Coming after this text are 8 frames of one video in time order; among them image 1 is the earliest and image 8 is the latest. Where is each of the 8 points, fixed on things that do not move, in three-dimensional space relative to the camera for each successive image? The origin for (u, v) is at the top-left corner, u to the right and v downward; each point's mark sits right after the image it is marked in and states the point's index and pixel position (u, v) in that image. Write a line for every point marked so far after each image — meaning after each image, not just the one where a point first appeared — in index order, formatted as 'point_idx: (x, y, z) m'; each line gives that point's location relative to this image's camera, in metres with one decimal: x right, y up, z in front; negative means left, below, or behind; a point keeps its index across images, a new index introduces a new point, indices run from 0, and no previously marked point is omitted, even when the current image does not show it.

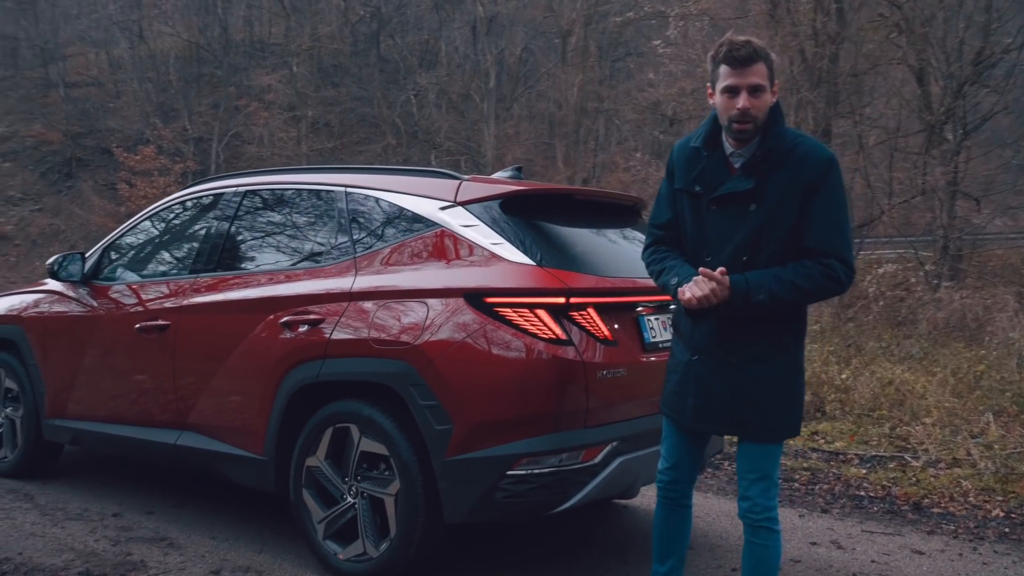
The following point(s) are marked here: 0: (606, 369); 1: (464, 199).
0: (+0.4, -0.3, +3.7) m
1: (-0.3, +0.4, +4.1) m
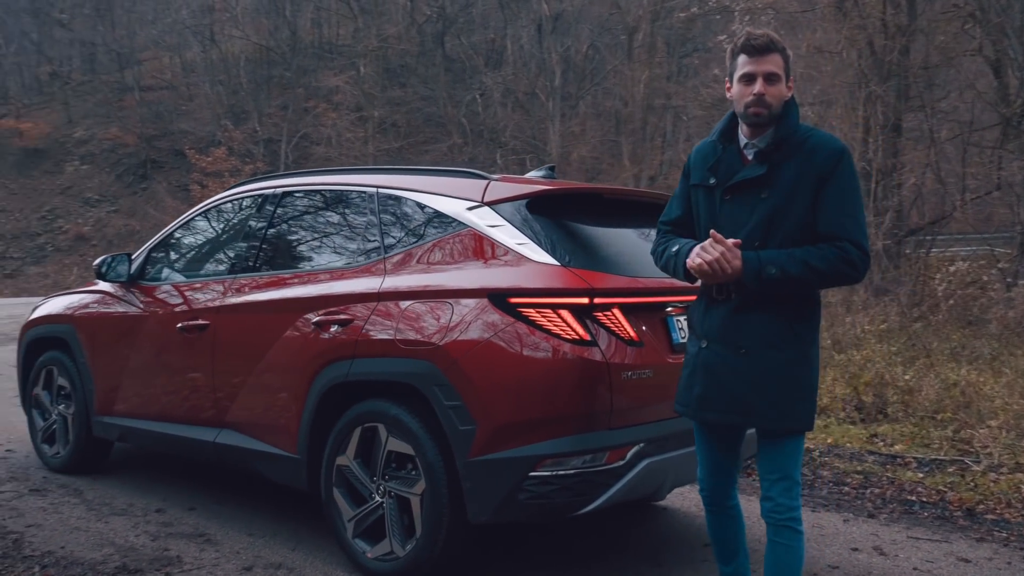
0: (+0.5, -0.3, +3.7) m
1: (-0.1, +0.4, +4.0) m
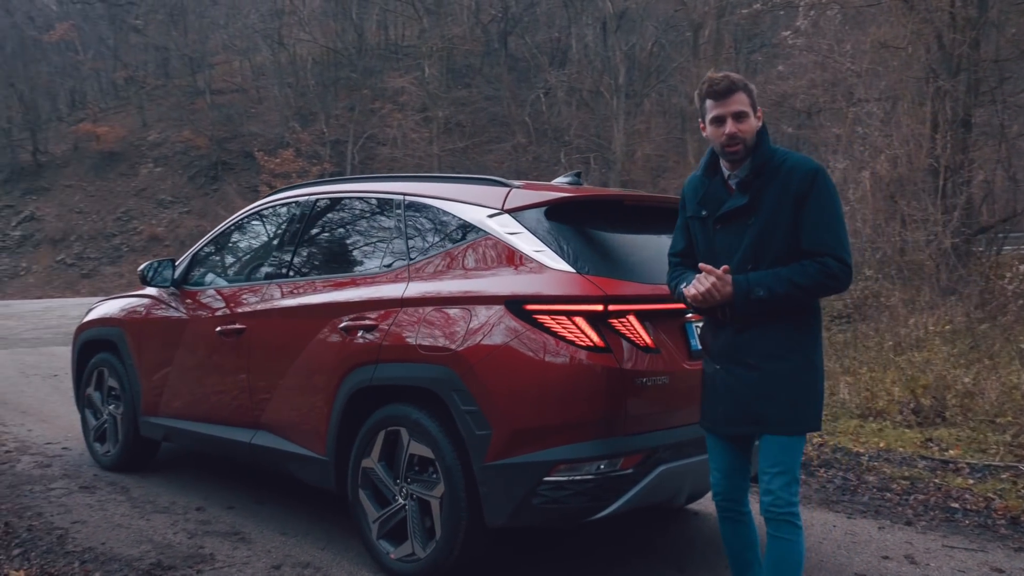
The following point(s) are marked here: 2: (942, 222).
0: (+0.5, -0.3, +3.6) m
1: (0.0, +0.4, +4.0) m
2: (+6.5, +1.0, +13.6) m
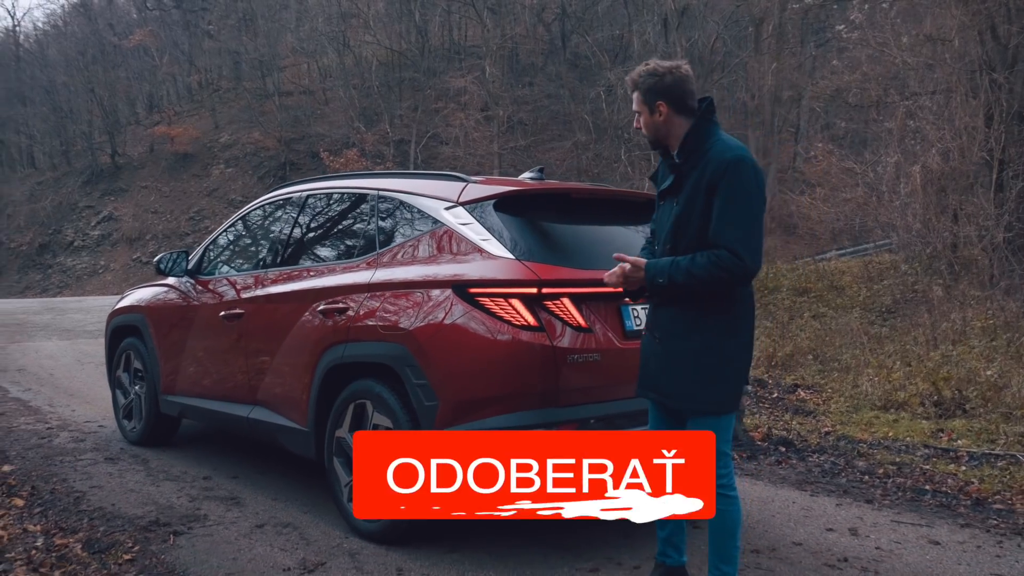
0: (+0.3, -0.3, +4.0) m
1: (-0.2, +0.4, +4.4) m
2: (+7.0, +1.1, +13.4) m
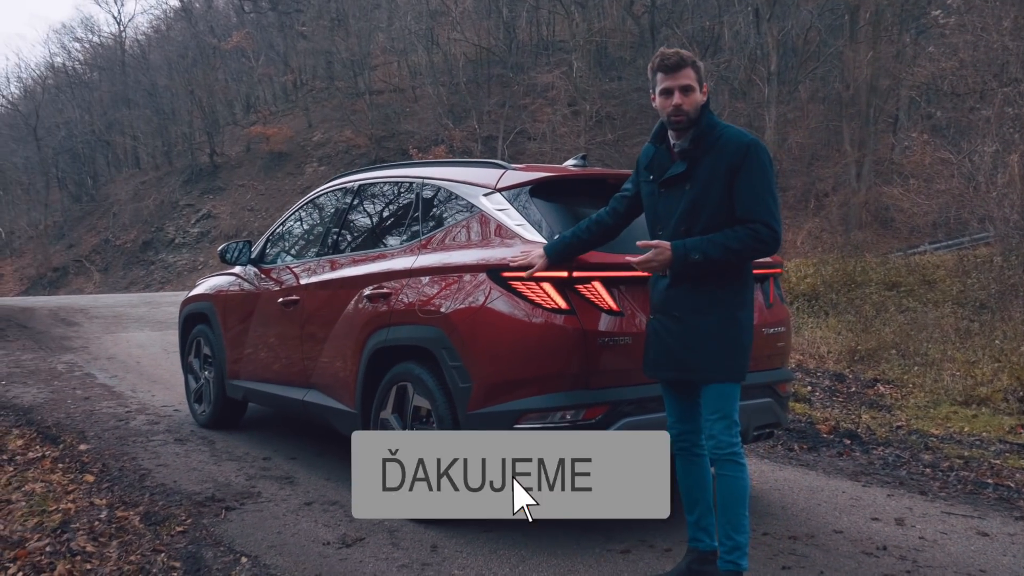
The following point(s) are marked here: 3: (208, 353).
0: (+0.4, -0.2, +4.0) m
1: (-0.1, +0.5, +4.5) m
2: (+8.0, +1.1, +12.8) m
3: (-2.2, -0.5, +6.6) m
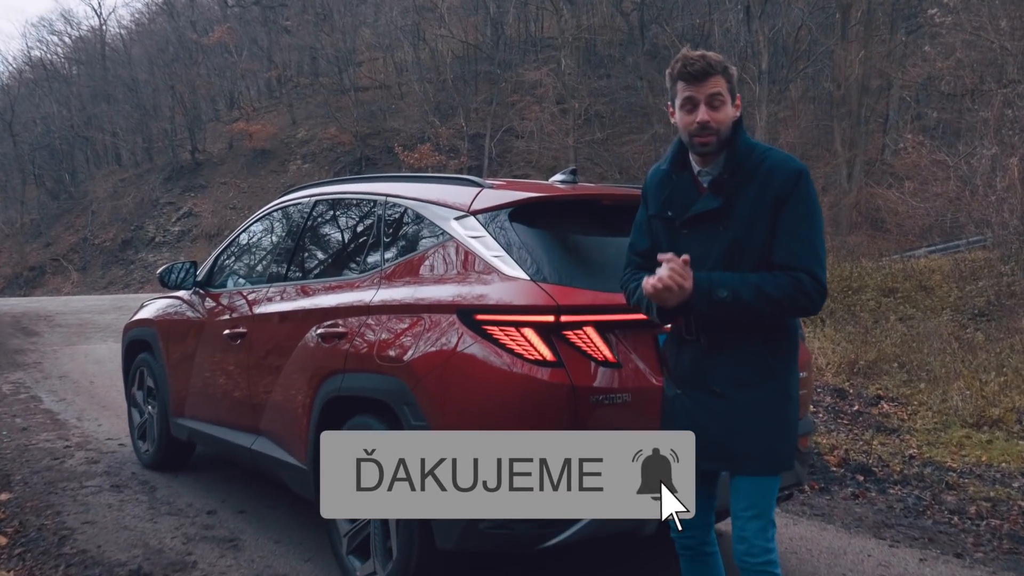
0: (+0.3, -0.4, +3.3) m
1: (-0.1, +0.3, +3.8) m
2: (+7.8, +1.0, +12.2) m
3: (-2.3, -0.6, +5.9) m
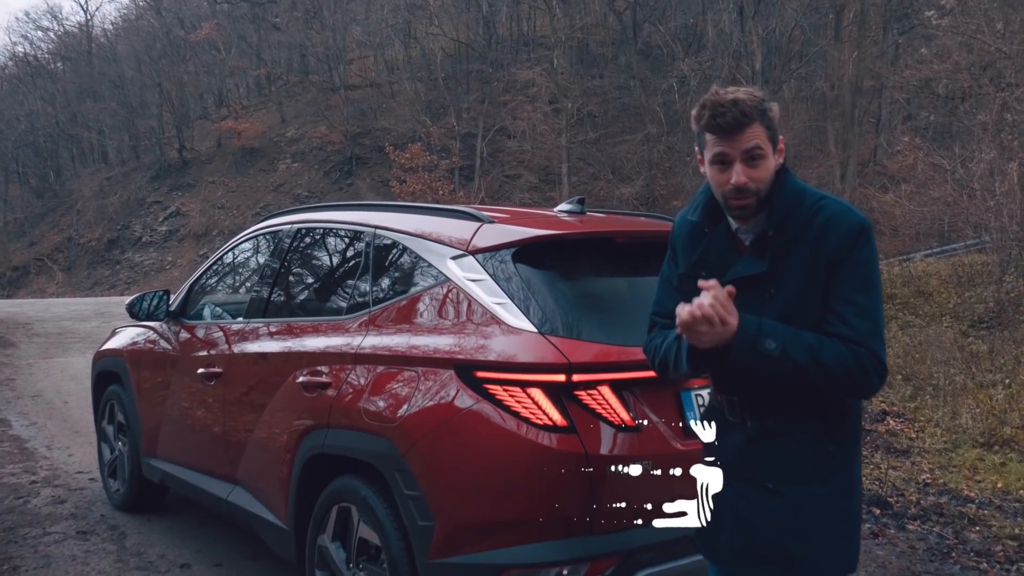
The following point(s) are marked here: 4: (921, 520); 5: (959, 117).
0: (+0.4, -0.6, +2.9) m
1: (-0.1, +0.1, +3.4) m
2: (+7.8, +0.8, +11.8) m
3: (-2.4, -0.8, +5.5) m
4: (+2.9, -1.6, +6.4) m
5: (+9.6, +3.6, +19.1) m
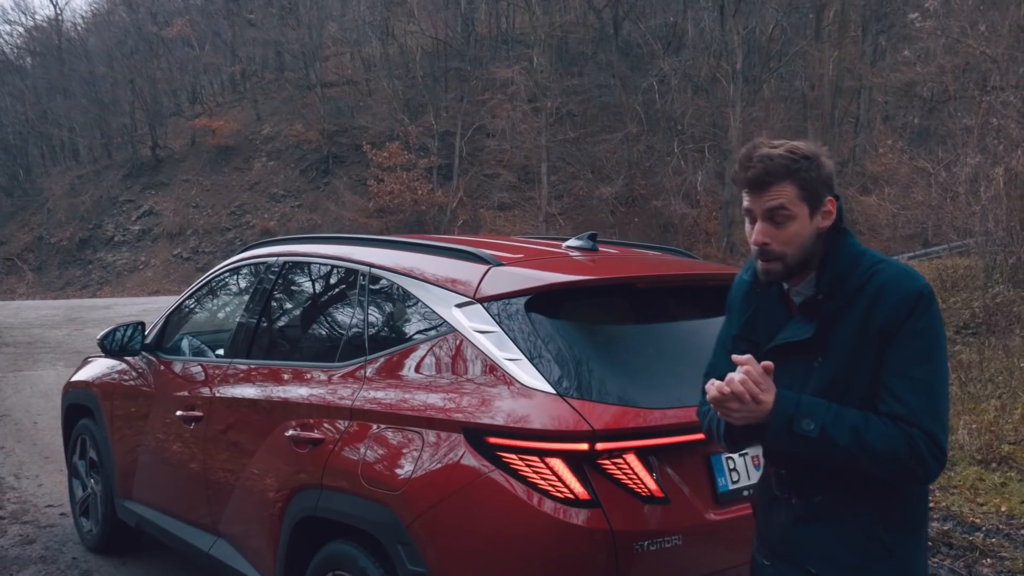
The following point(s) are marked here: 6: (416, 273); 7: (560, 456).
0: (+0.4, -0.7, +2.7) m
1: (-0.1, 0.0, +3.1) m
2: (+7.6, +0.7, +11.8) m
3: (-2.4, -1.0, +5.2) m
4: (+2.8, -1.8, +6.2) m
5: (+9.2, +3.5, +19.1) m
6: (-0.4, +0.1, +3.5) m
7: (+0.2, -0.5, +2.7) m
